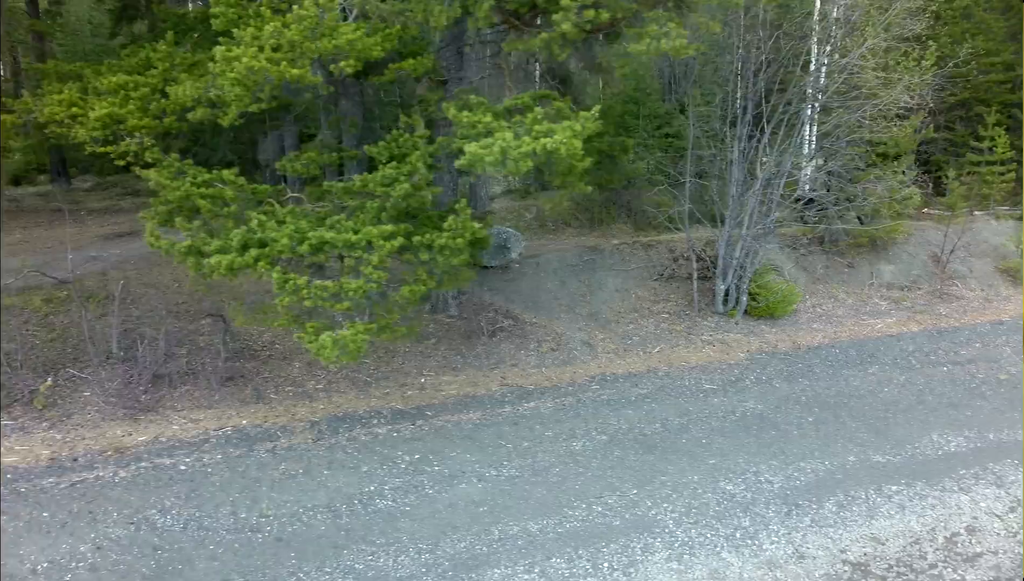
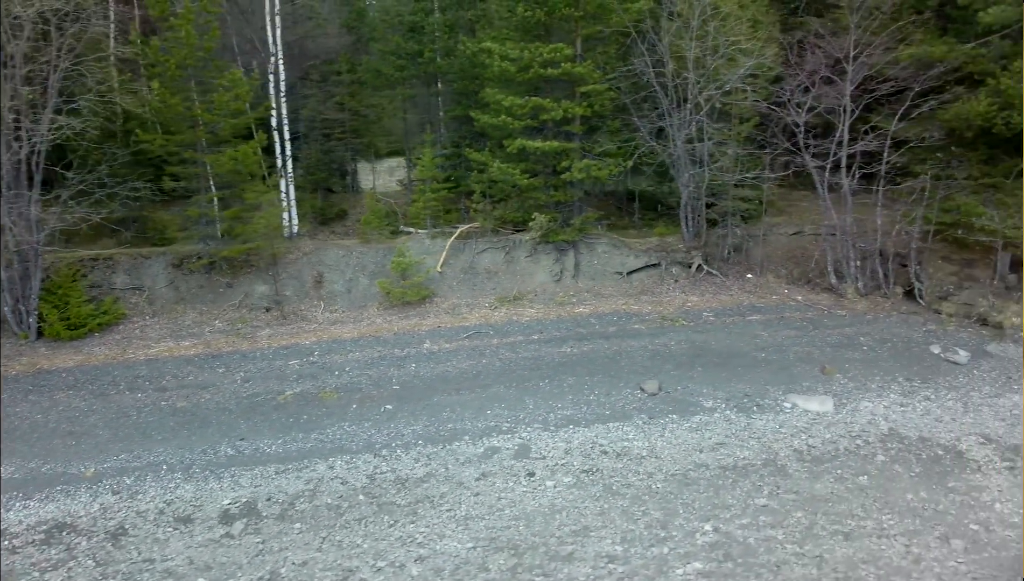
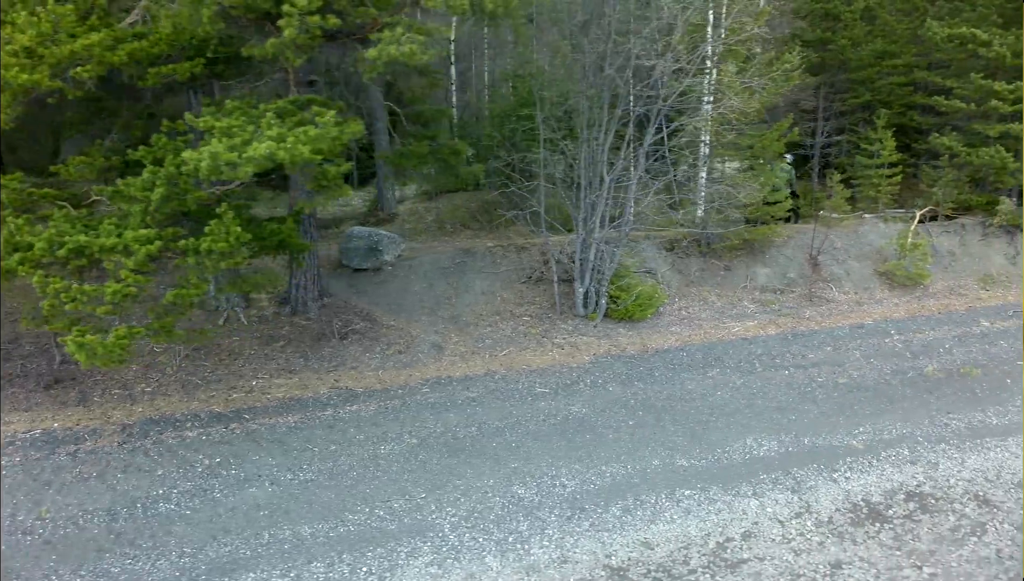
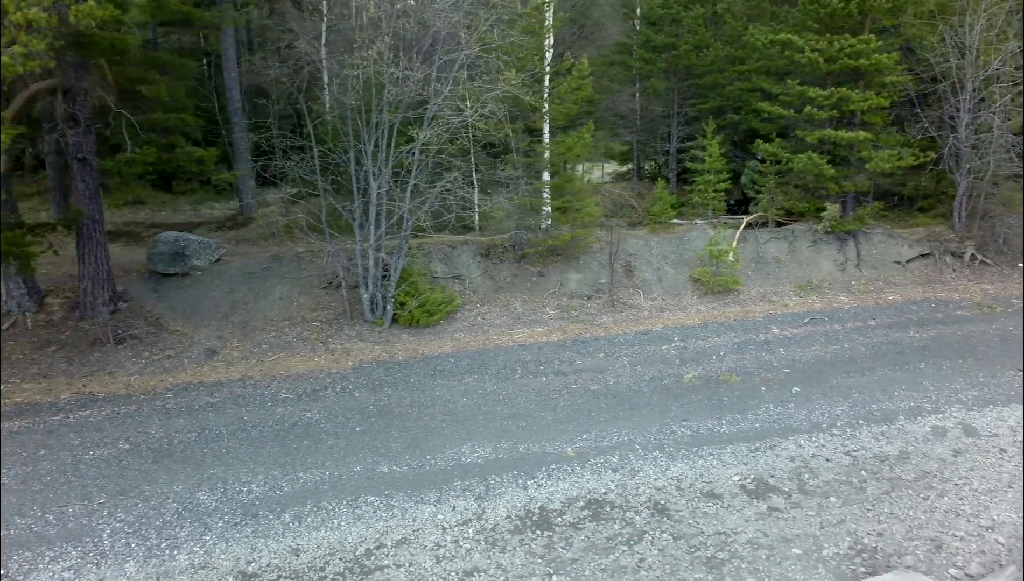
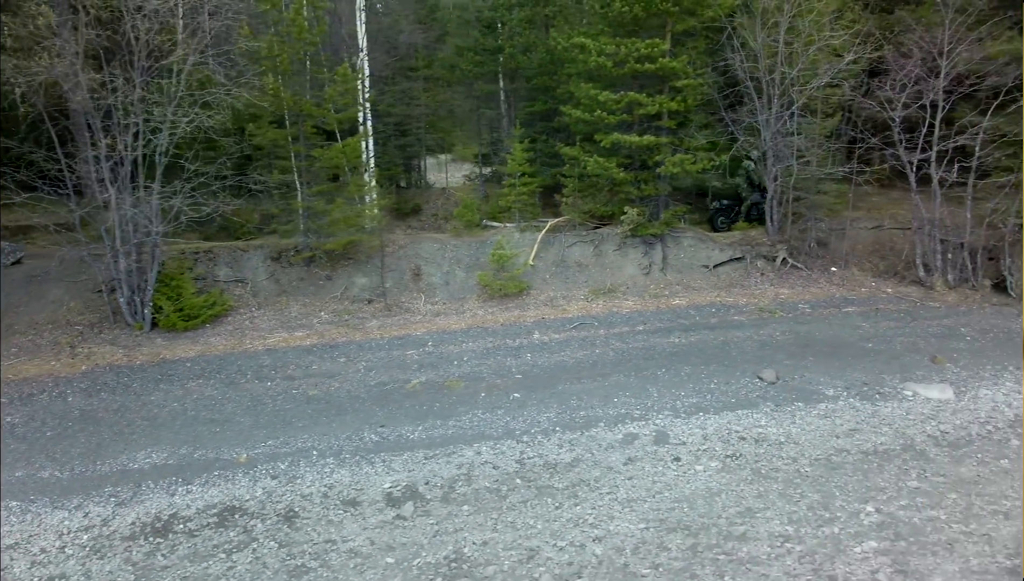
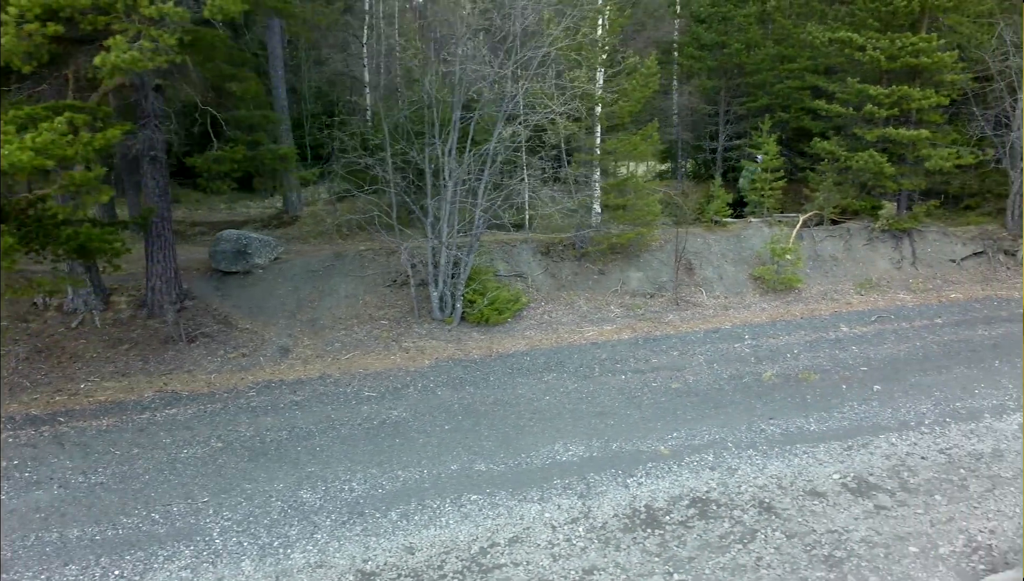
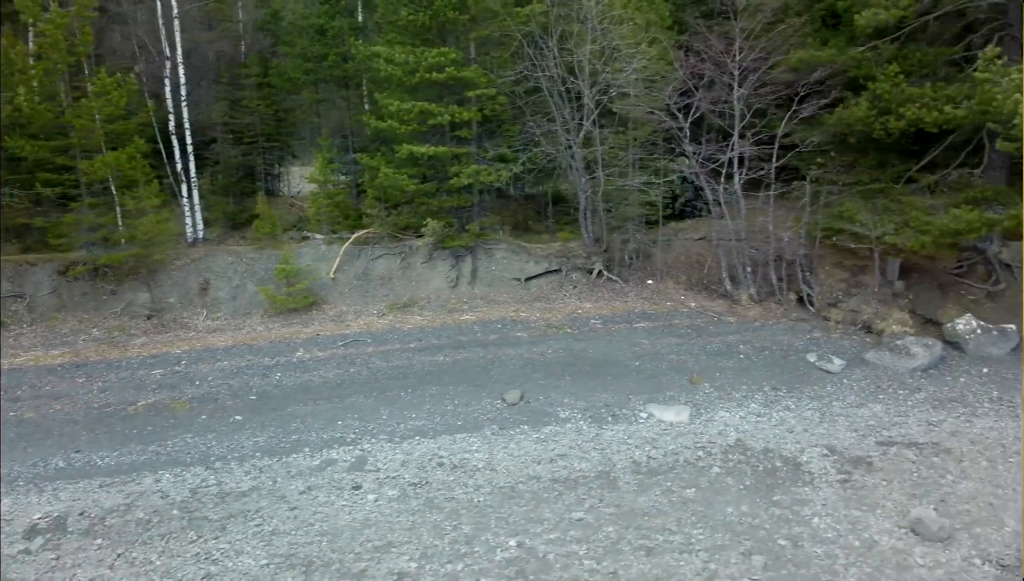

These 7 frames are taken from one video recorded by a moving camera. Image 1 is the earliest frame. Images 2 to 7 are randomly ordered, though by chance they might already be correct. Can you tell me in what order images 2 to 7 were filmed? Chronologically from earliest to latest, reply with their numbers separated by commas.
3, 6, 4, 5, 2, 7
